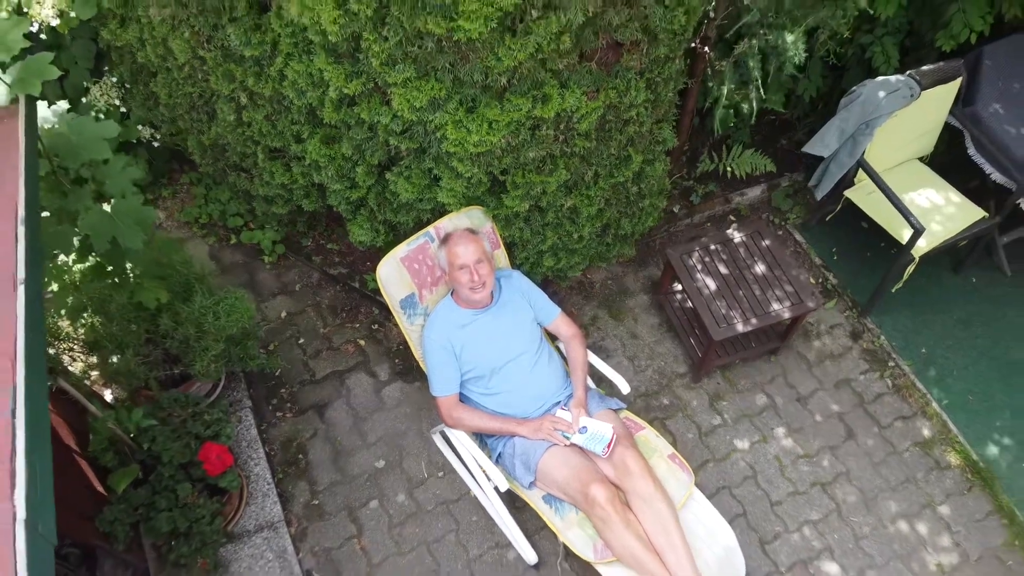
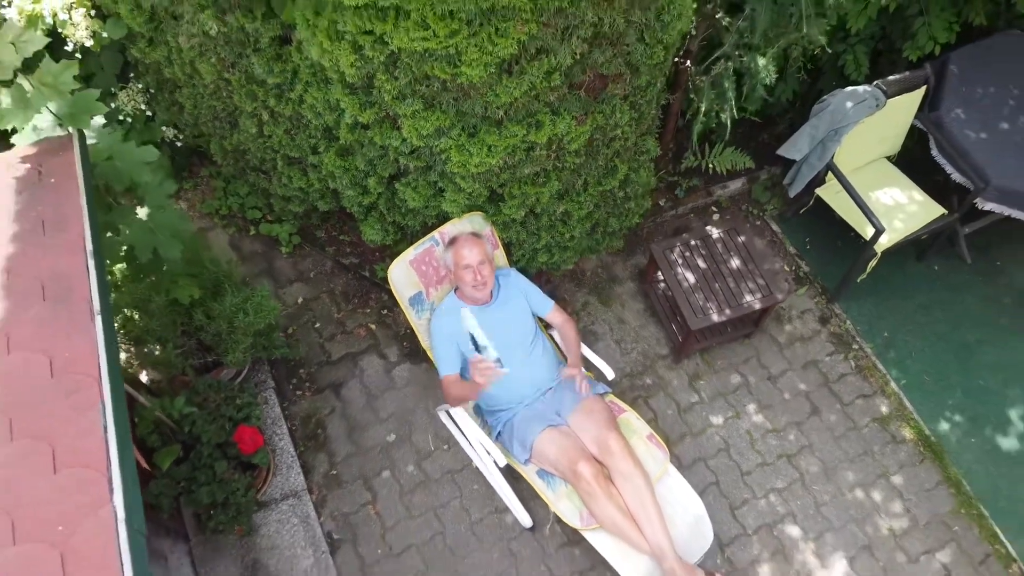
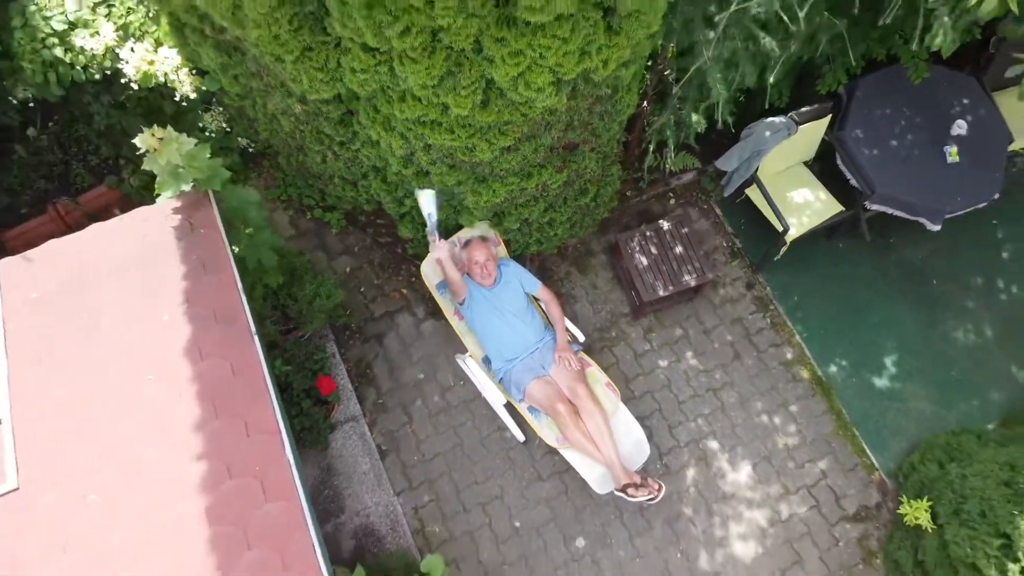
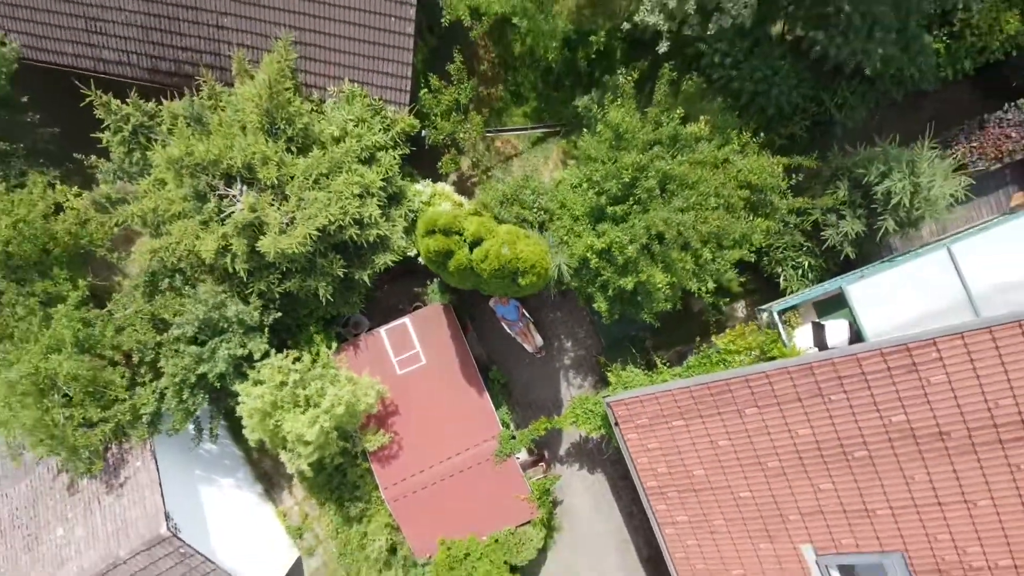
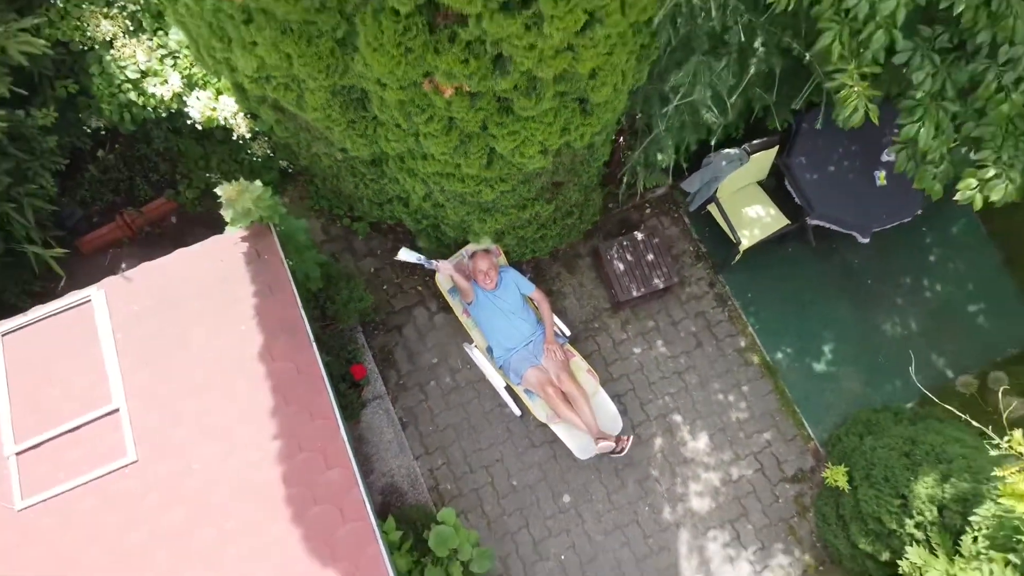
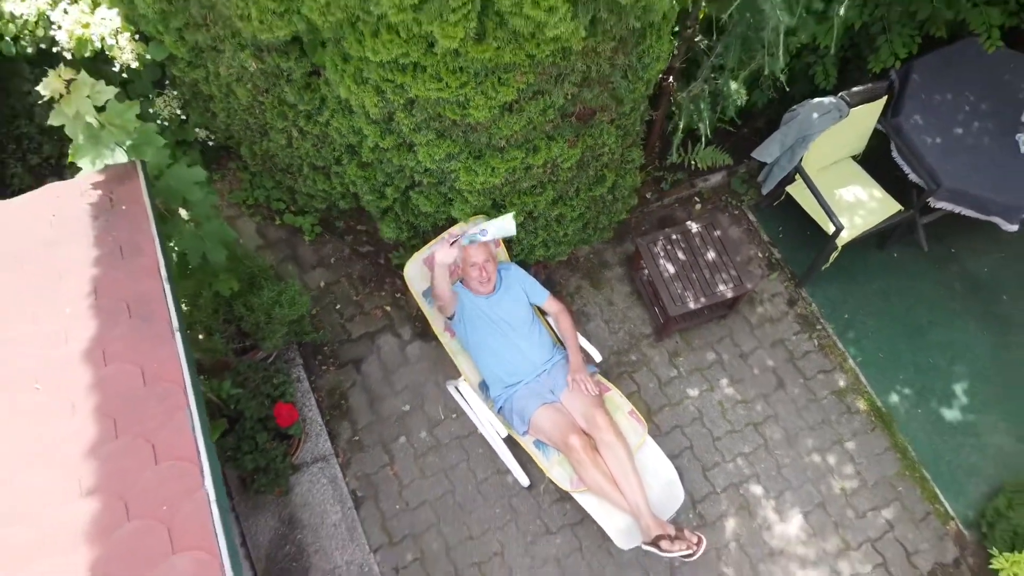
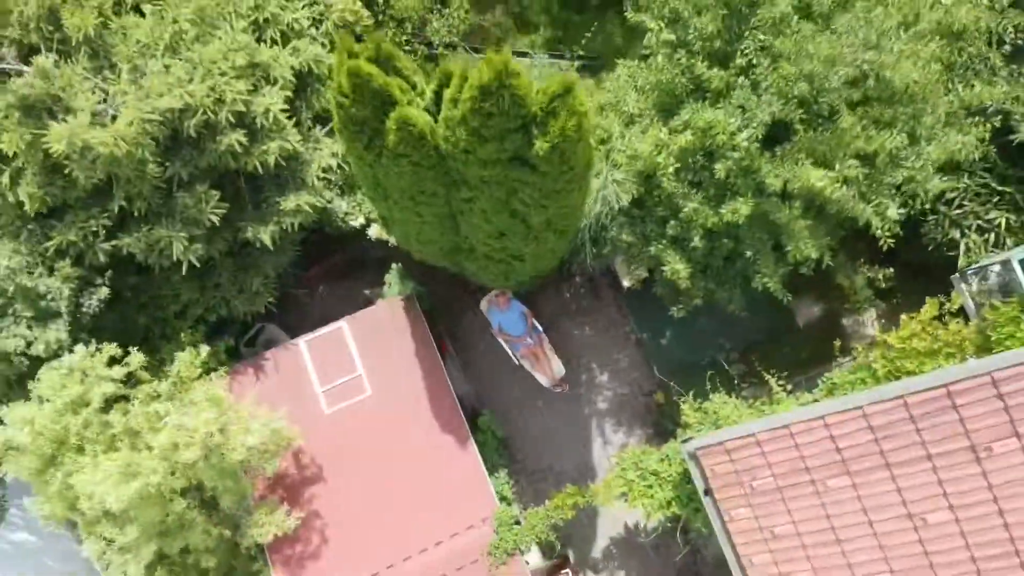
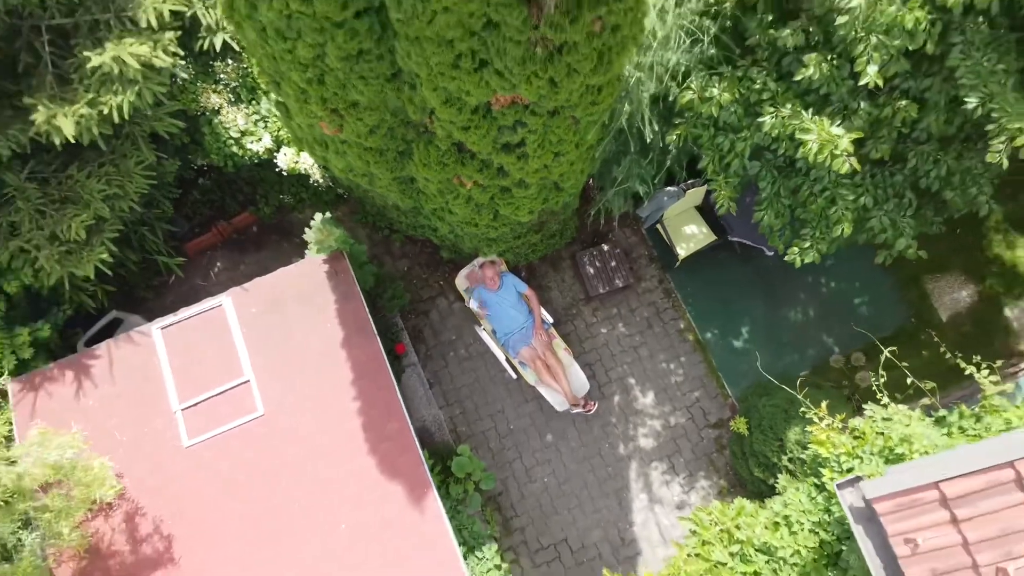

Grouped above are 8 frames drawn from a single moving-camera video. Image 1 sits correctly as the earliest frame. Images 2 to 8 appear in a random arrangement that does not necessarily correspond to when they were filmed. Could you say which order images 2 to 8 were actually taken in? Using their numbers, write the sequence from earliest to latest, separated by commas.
2, 6, 3, 5, 8, 7, 4
